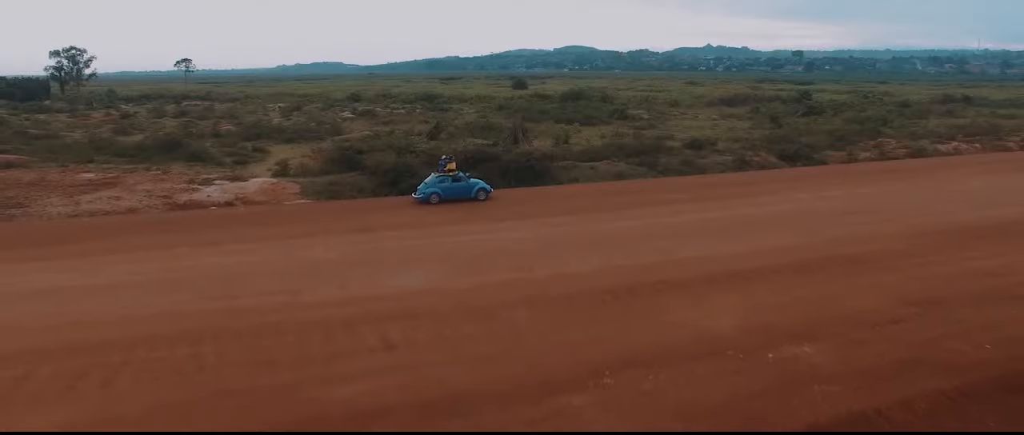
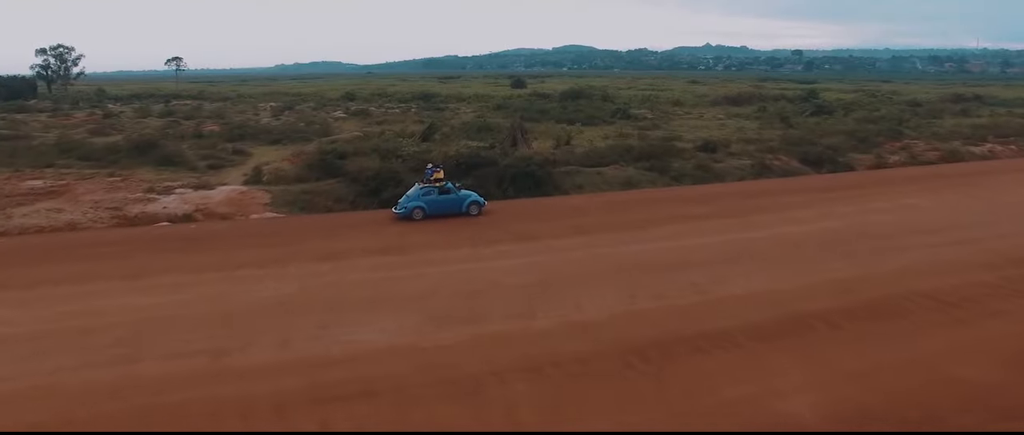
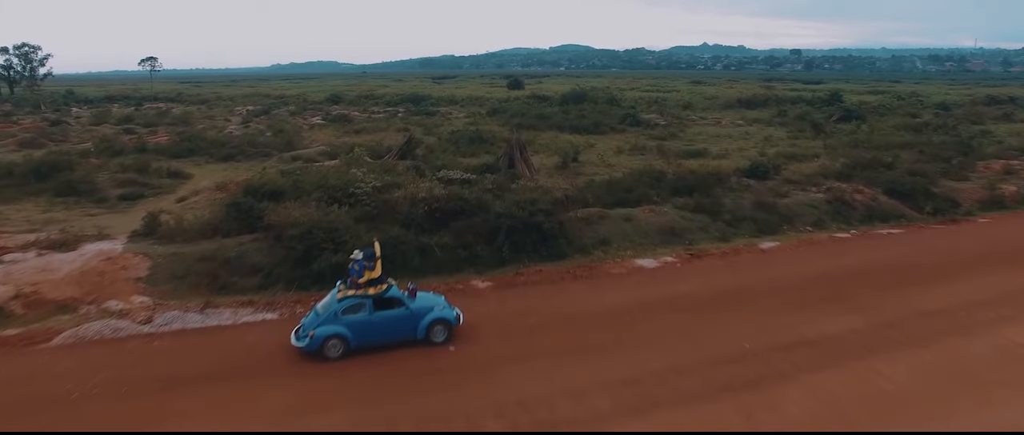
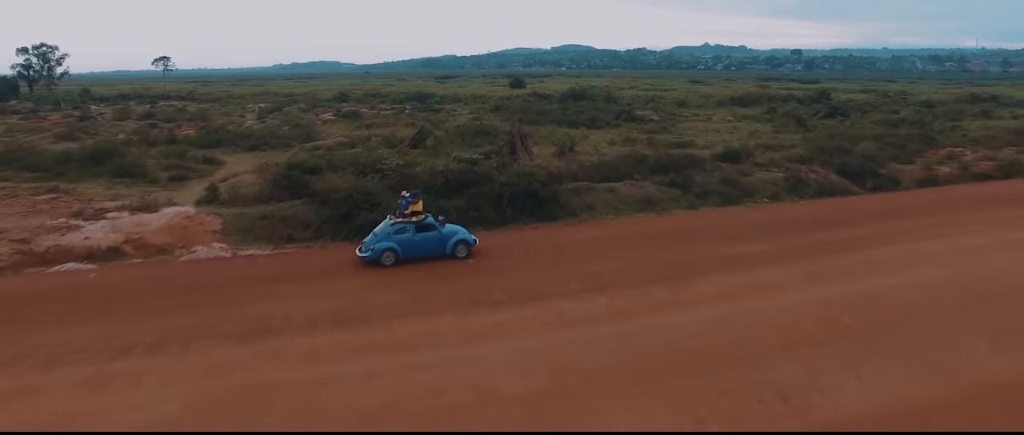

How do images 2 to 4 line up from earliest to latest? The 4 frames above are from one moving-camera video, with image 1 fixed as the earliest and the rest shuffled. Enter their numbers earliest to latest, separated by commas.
2, 4, 3
